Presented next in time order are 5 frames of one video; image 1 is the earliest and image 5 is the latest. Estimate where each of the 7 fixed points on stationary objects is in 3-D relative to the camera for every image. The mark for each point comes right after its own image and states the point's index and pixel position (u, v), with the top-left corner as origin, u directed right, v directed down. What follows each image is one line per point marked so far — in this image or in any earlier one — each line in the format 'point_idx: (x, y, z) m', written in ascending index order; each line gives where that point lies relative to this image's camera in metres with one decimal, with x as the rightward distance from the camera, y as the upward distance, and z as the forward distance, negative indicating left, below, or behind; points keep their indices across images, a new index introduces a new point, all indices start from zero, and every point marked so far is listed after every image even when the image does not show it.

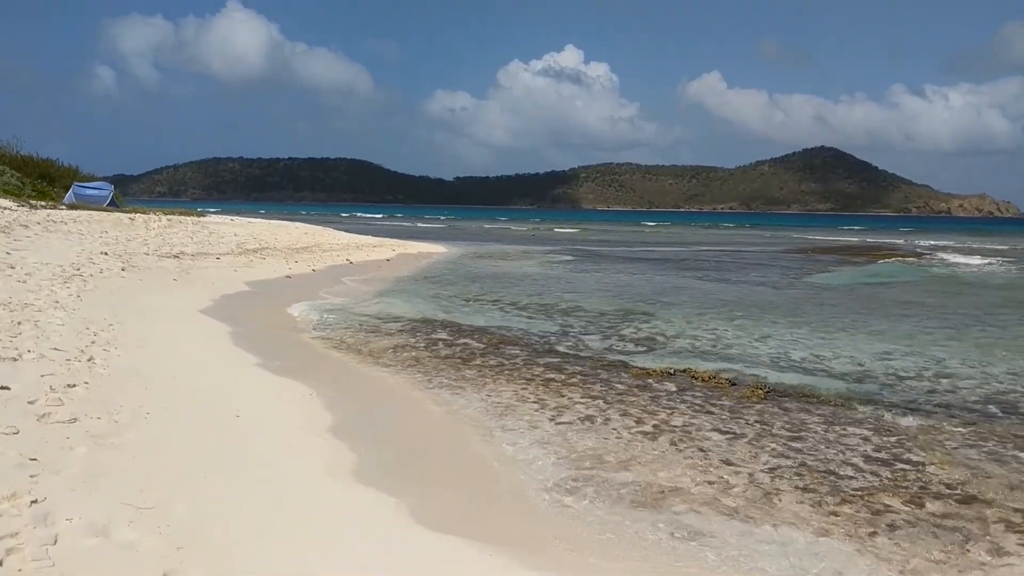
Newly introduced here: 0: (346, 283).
0: (-3.4, +0.1, +19.2) m
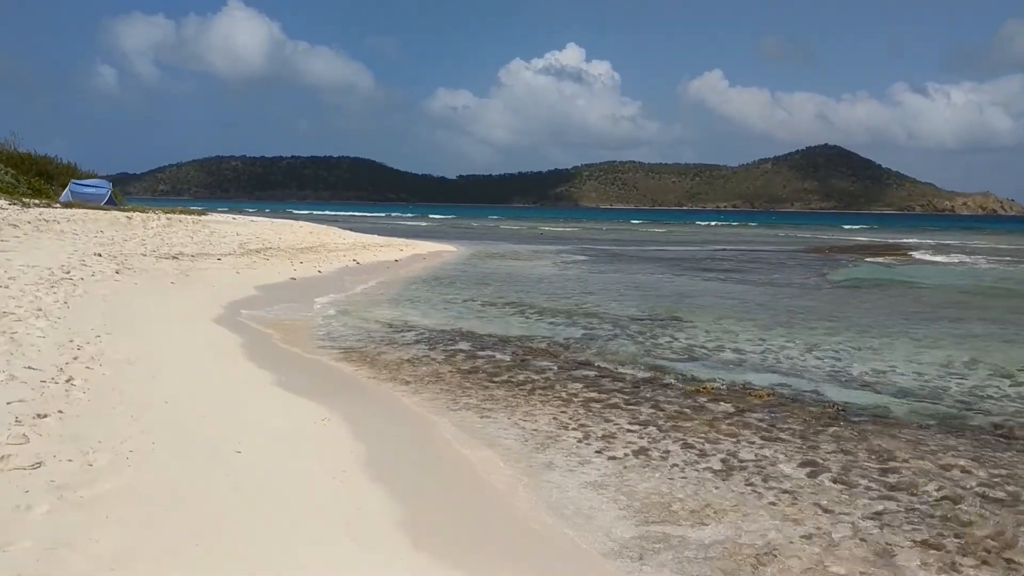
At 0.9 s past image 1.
0: (-3.0, 0.0, +18.2) m
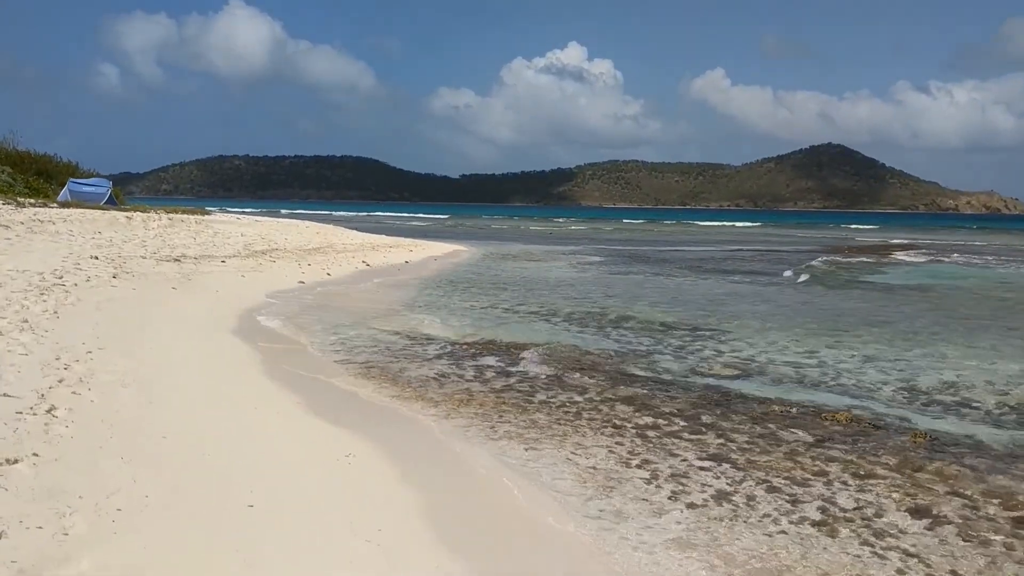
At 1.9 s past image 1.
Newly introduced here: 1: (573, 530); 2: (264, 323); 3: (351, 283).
0: (-2.7, -0.1, +17.1) m
1: (+0.3, -1.3, +5.1) m
2: (-3.3, -0.5, +12.6) m
3: (-3.2, +0.1, +18.5) m
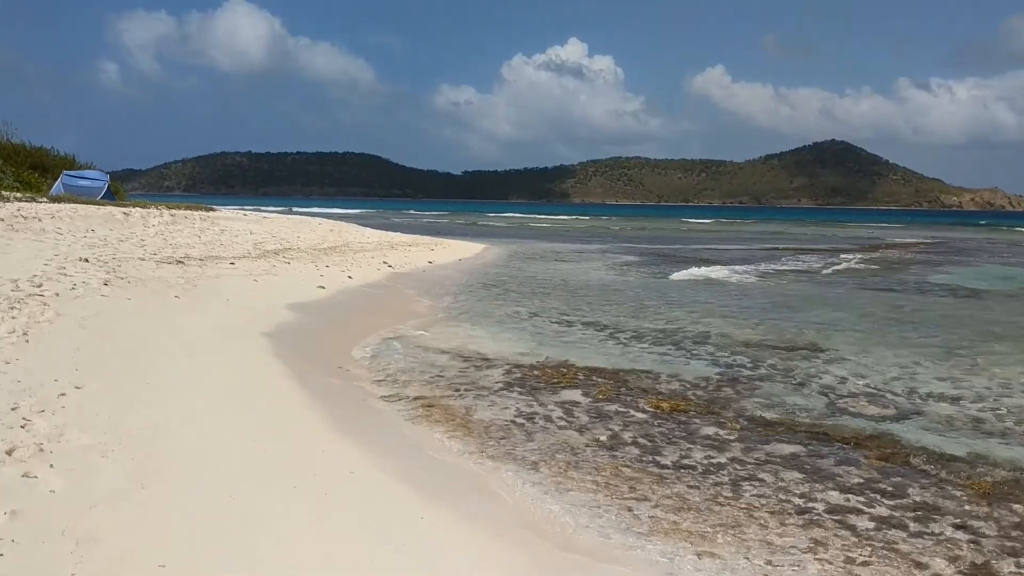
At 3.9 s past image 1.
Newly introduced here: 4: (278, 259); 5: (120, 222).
0: (-1.8, -0.2, +14.9) m
1: (+1.1, -1.5, +2.9) m
2: (-2.5, -0.6, +10.4) m
3: (-2.3, 0.0, +16.3) m
4: (-4.7, +0.6, +18.9) m
5: (-7.9, +1.3, +19.0) m
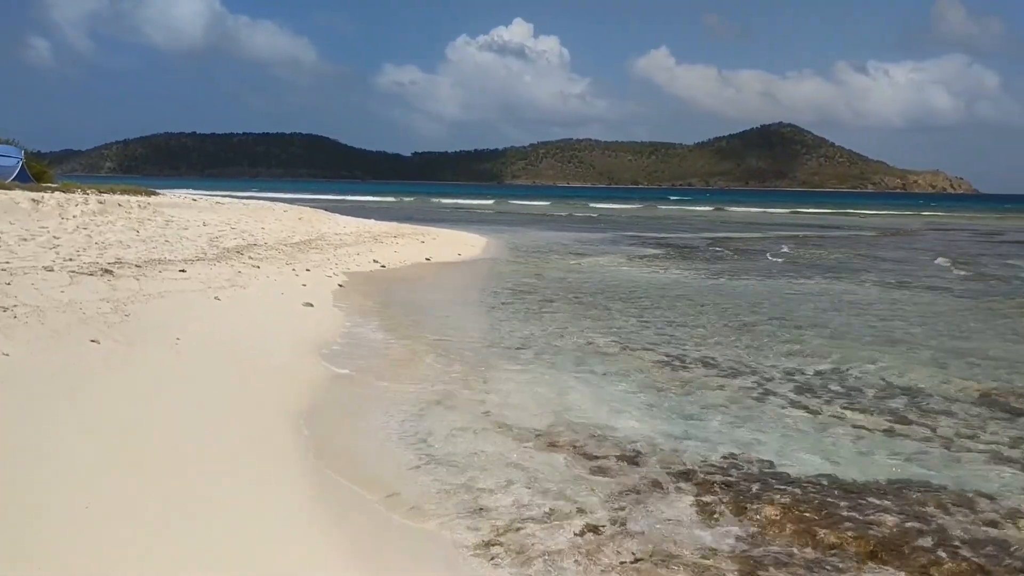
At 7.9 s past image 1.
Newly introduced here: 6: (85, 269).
0: (-1.0, -0.4, +10.3) m
1: (+2.6, -1.9, -1.5) m
2: (-1.4, -0.9, +5.8) m
3: (-1.6, -0.2, +11.7) m
4: (-4.0, +0.4, +14.2) m
5: (-7.2, +1.1, +14.1) m
6: (-5.0, +0.2, +11.0) m
